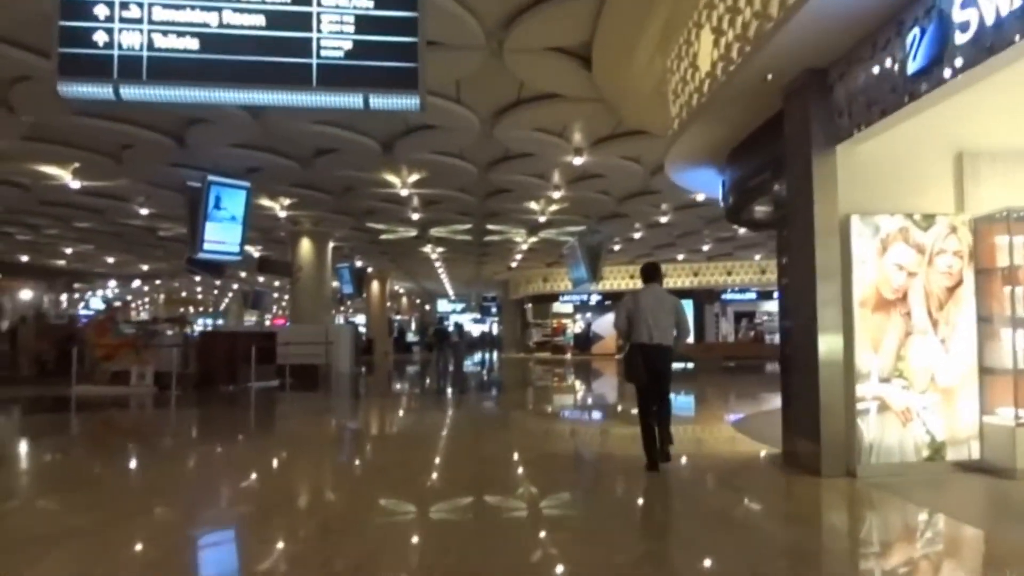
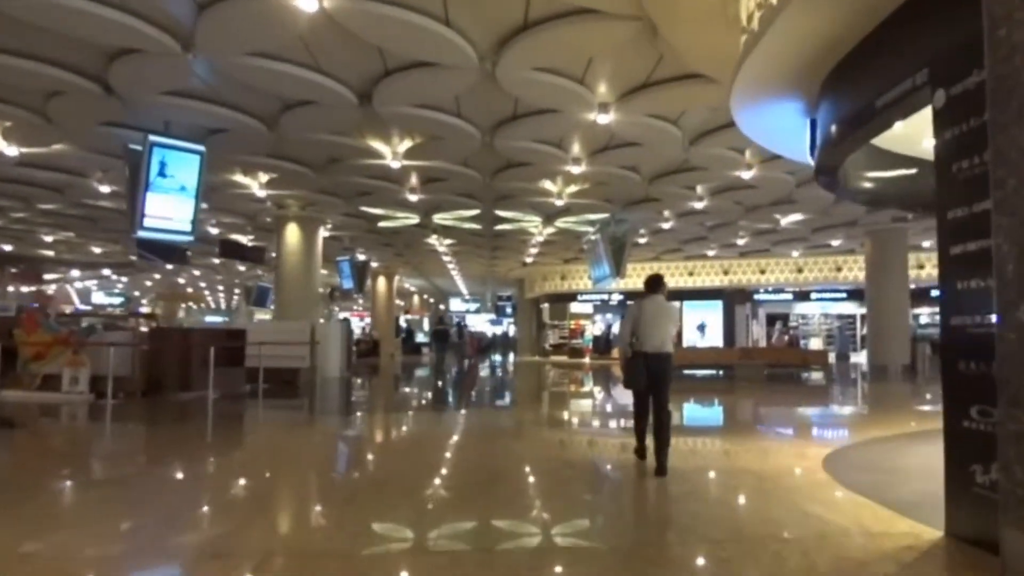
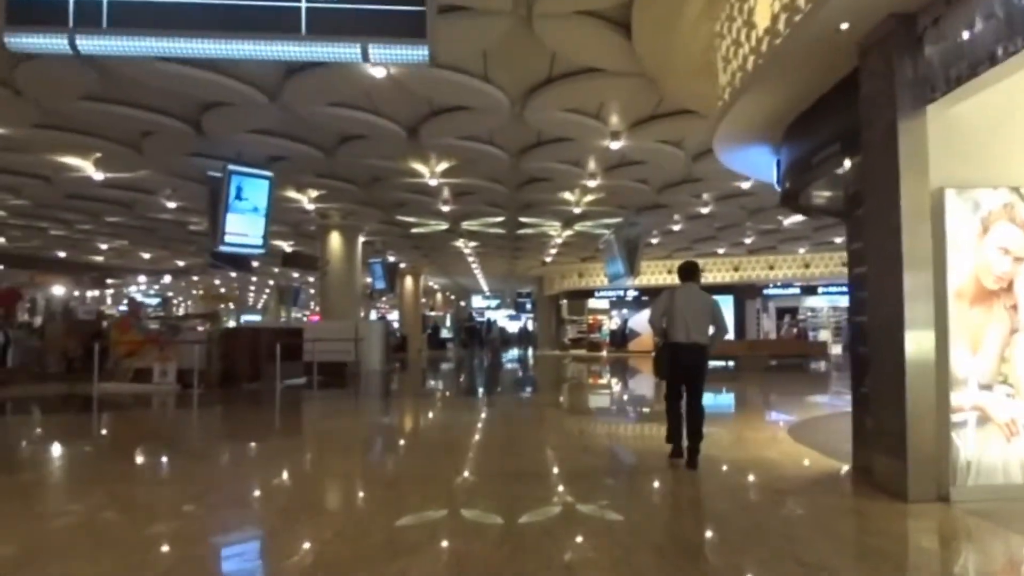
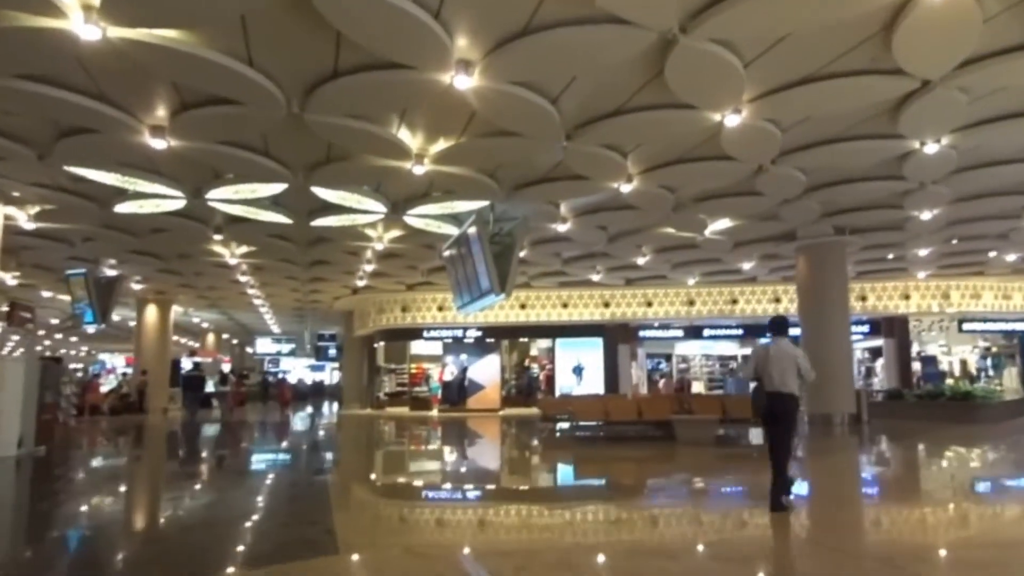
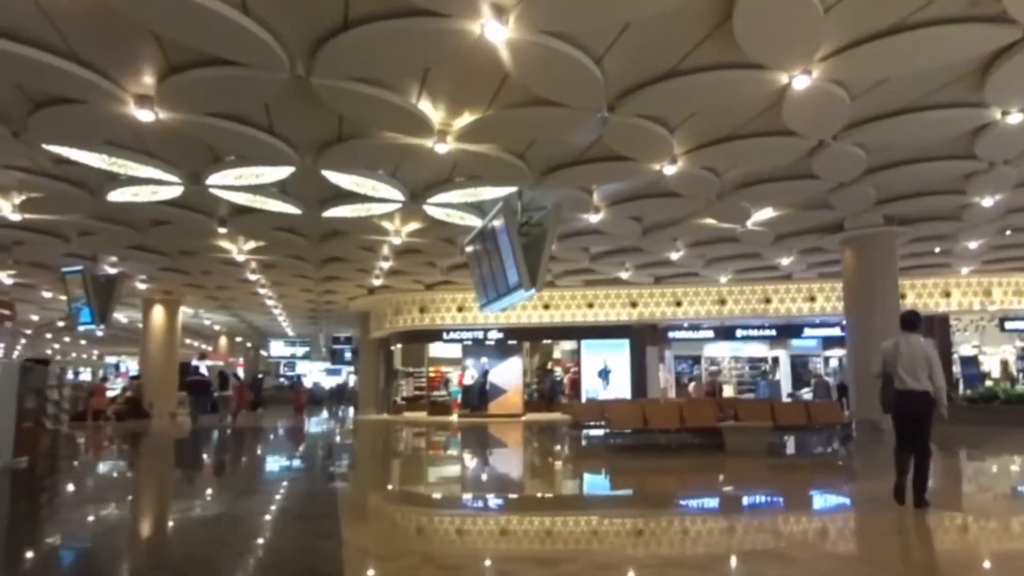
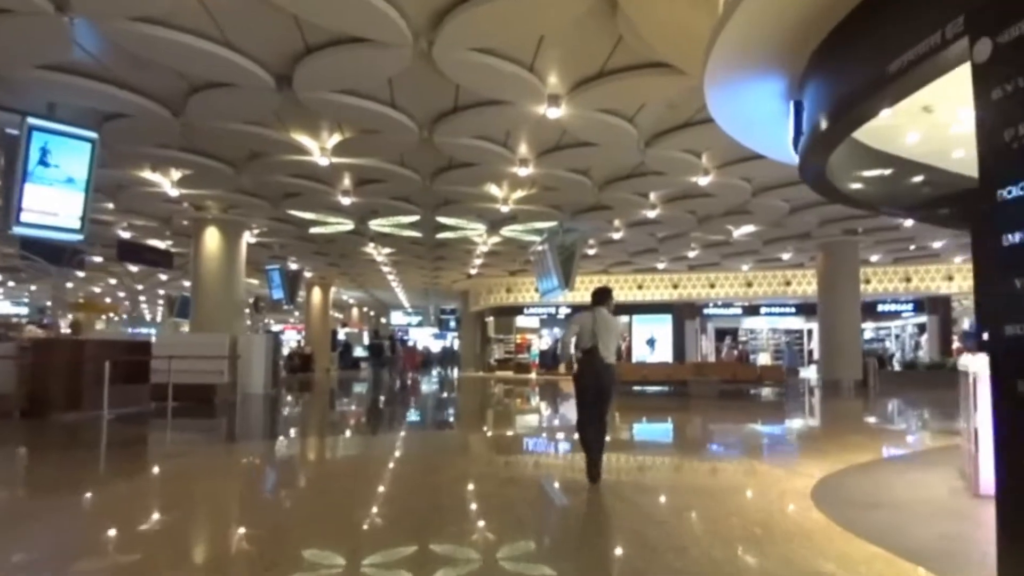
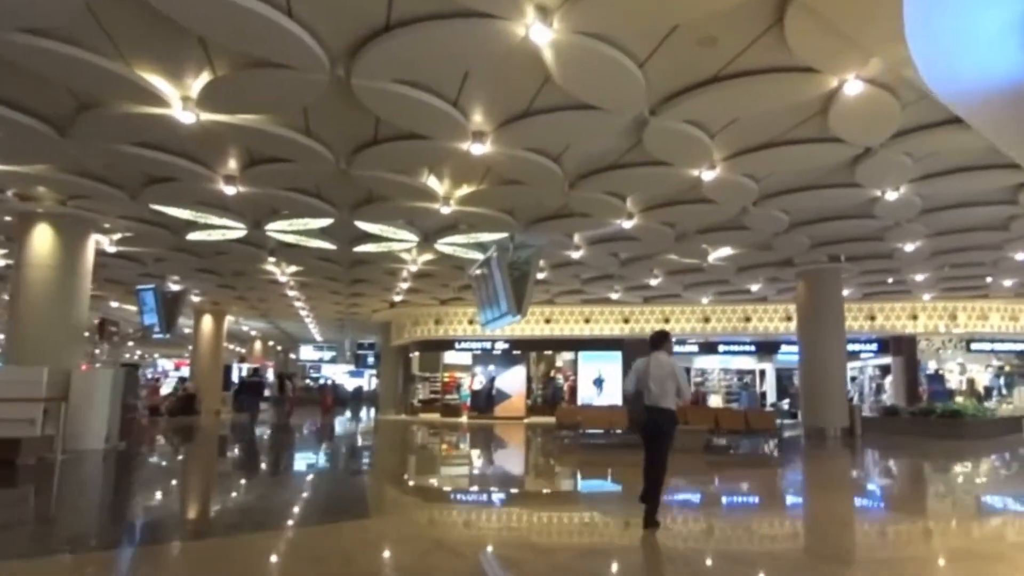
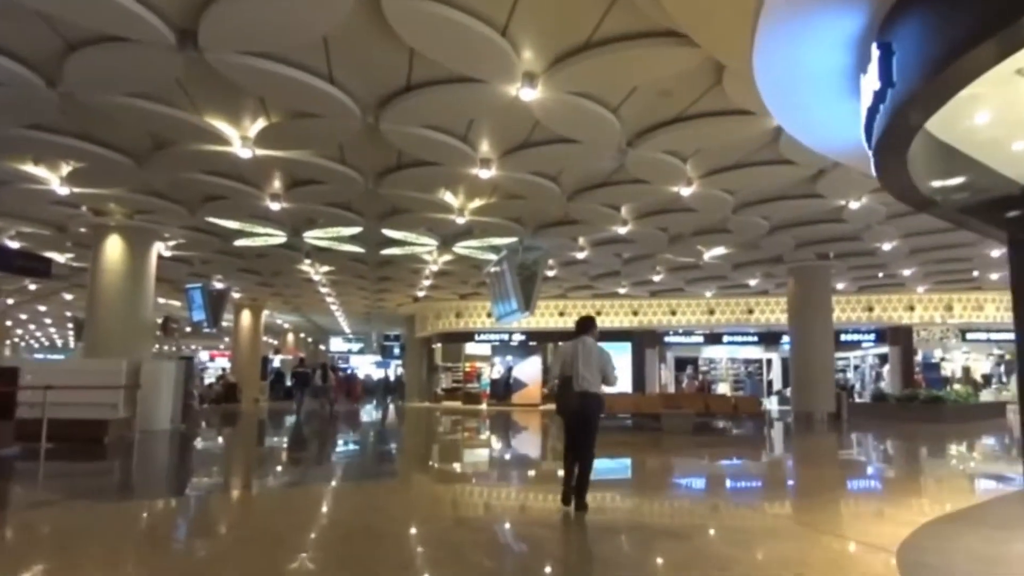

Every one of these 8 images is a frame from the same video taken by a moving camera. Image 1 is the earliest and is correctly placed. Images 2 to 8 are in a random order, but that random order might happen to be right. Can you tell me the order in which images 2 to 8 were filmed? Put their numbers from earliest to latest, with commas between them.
3, 2, 6, 8, 7, 4, 5
